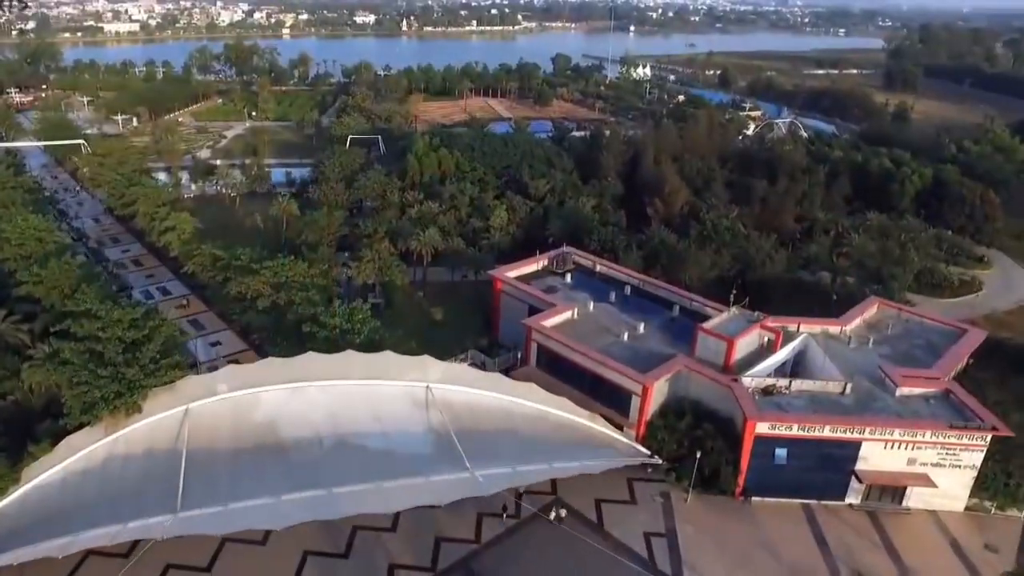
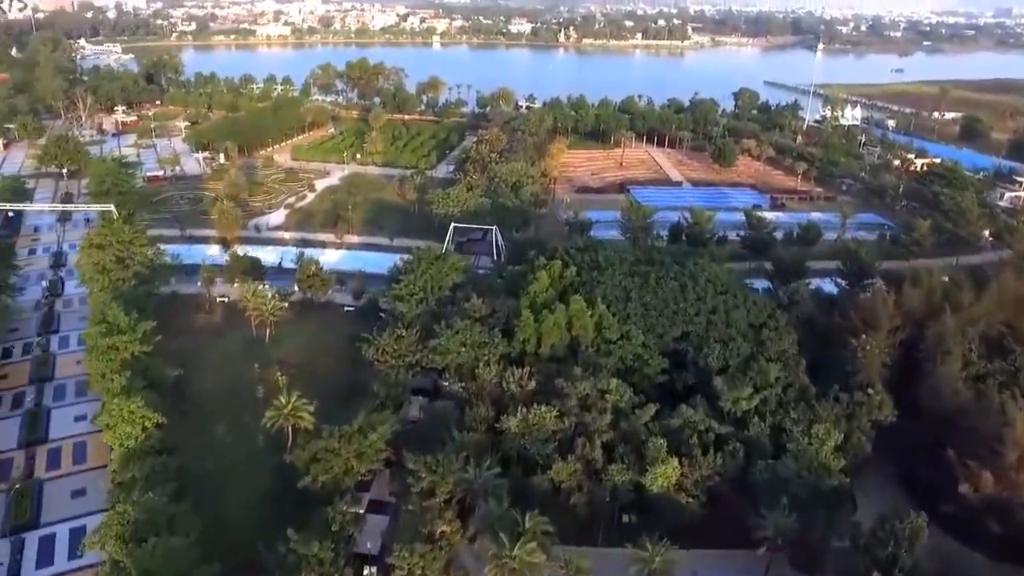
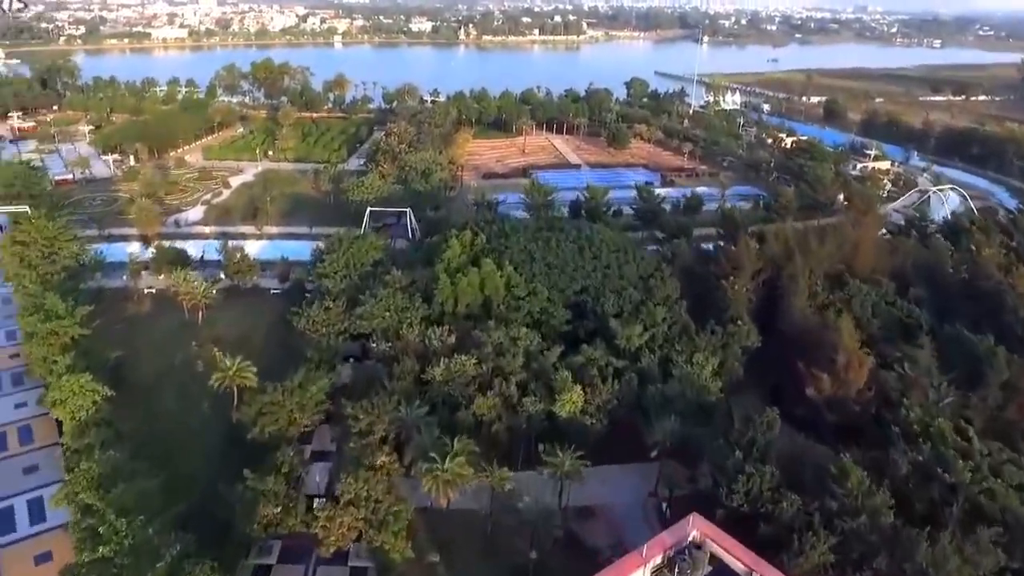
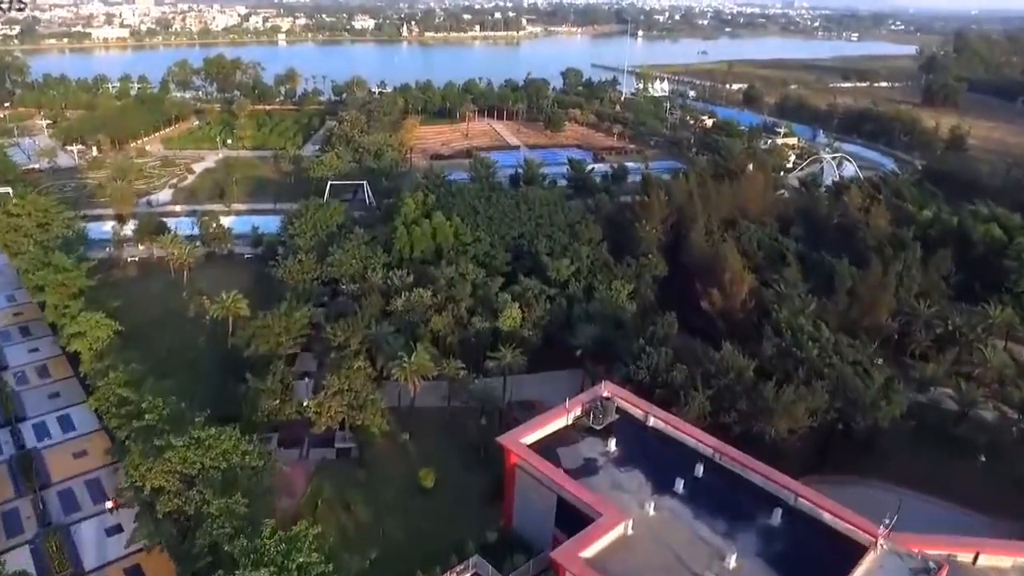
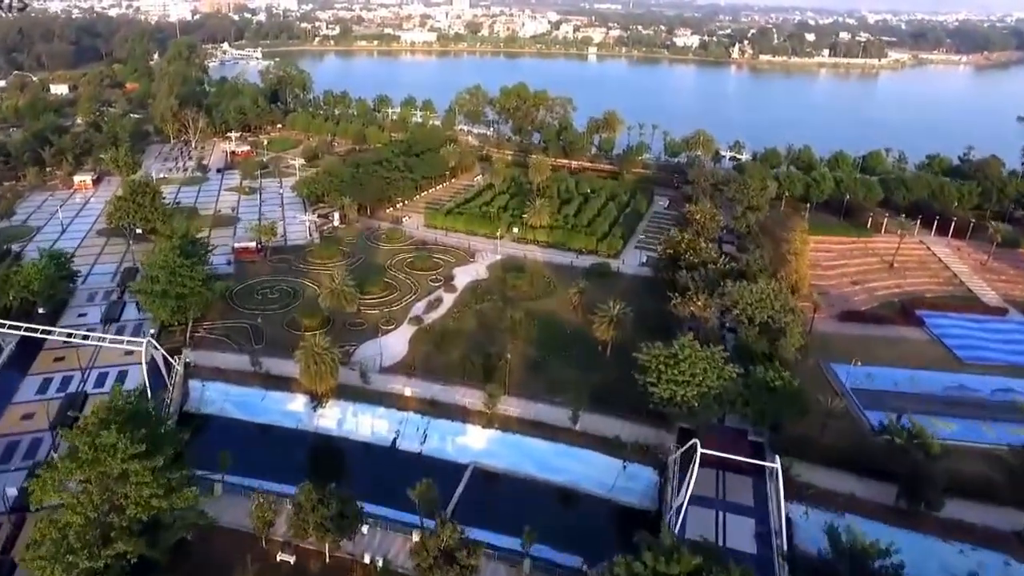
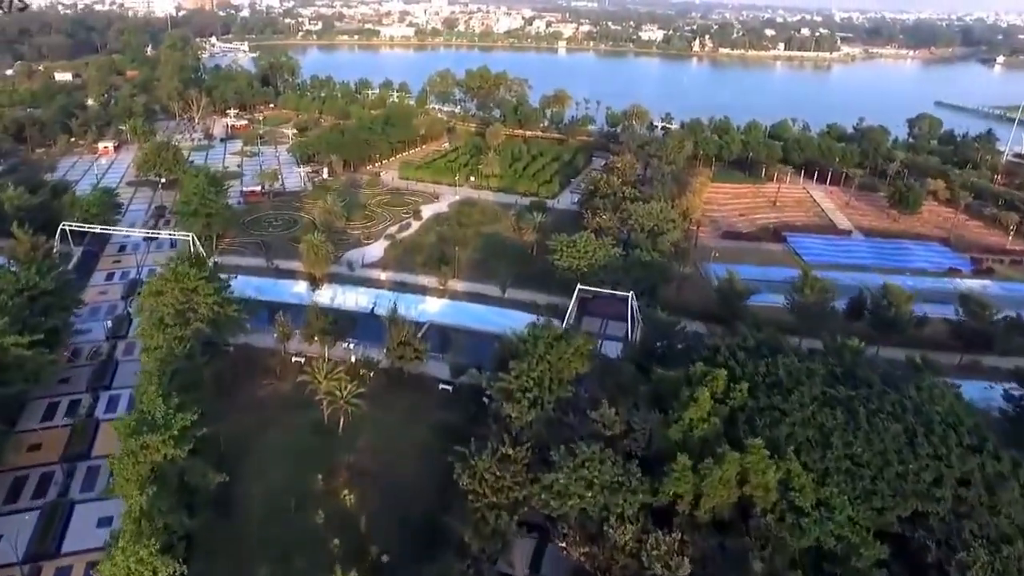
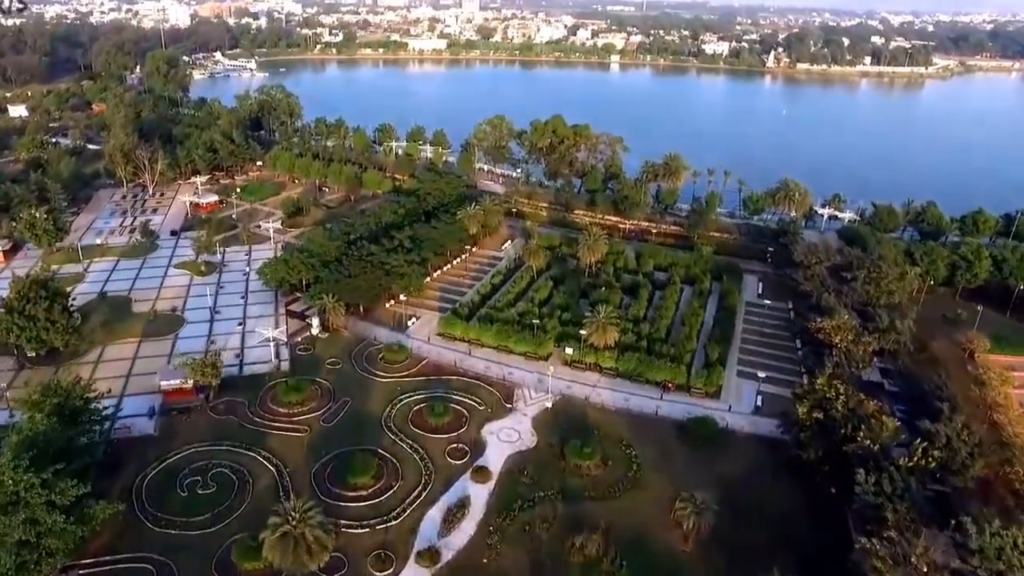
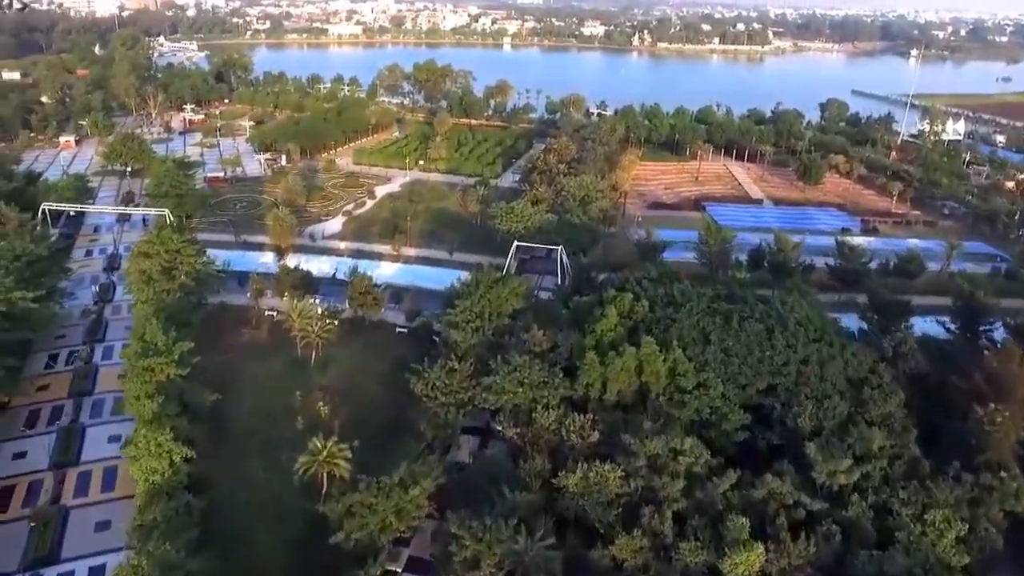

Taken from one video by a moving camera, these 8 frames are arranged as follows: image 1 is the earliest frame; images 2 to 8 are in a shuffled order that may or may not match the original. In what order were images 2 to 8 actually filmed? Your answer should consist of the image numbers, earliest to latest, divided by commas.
4, 3, 2, 8, 6, 5, 7
